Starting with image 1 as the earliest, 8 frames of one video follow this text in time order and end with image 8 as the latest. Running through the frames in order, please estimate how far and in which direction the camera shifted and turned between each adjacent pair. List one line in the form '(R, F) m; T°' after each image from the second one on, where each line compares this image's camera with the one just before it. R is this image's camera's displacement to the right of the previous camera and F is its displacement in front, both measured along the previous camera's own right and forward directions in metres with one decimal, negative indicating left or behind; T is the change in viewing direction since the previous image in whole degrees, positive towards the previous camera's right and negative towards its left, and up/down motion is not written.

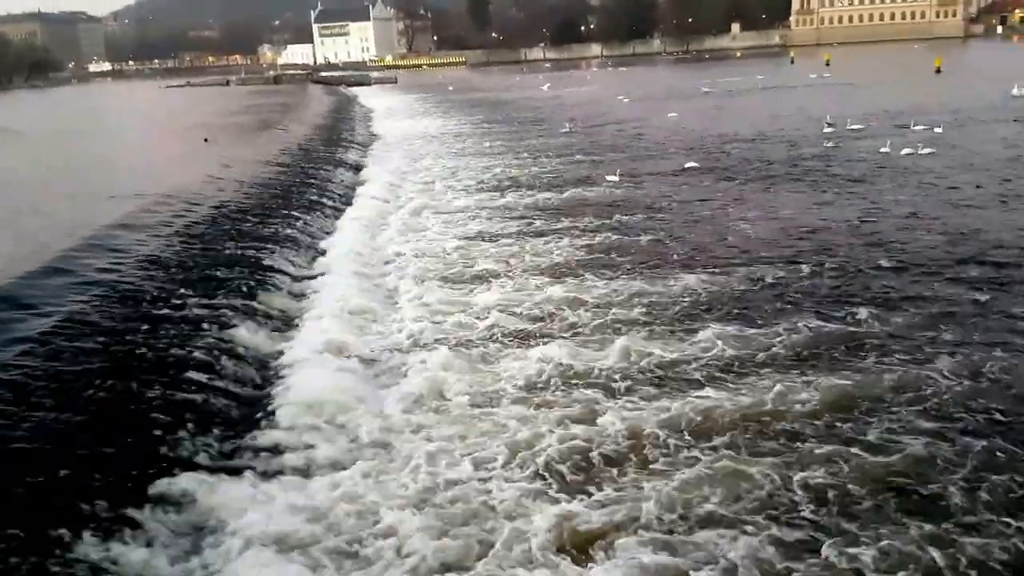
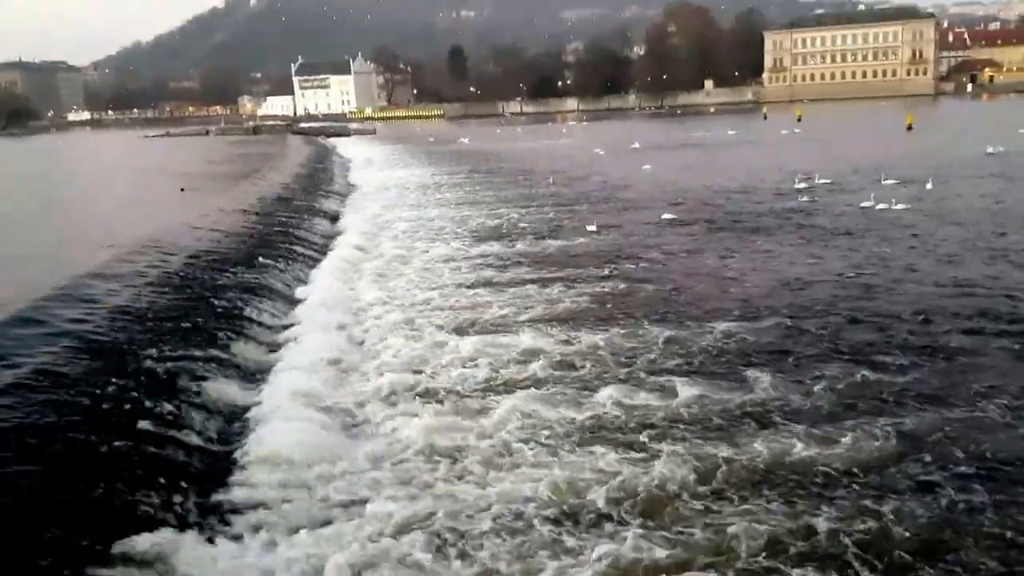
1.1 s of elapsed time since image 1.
(-0.1, +0.1) m; +2°
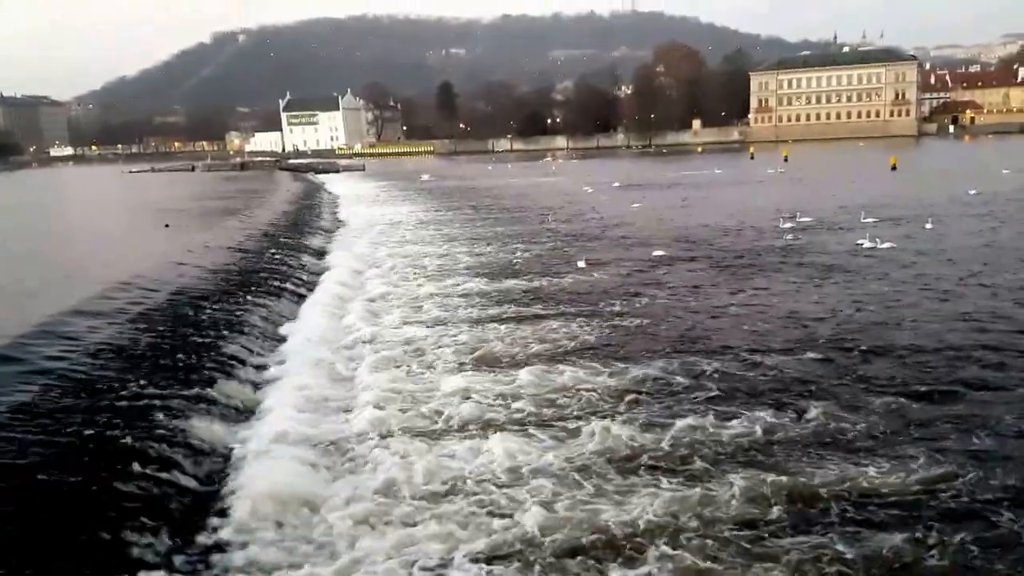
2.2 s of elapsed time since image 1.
(-0.3, +0.1) m; +2°
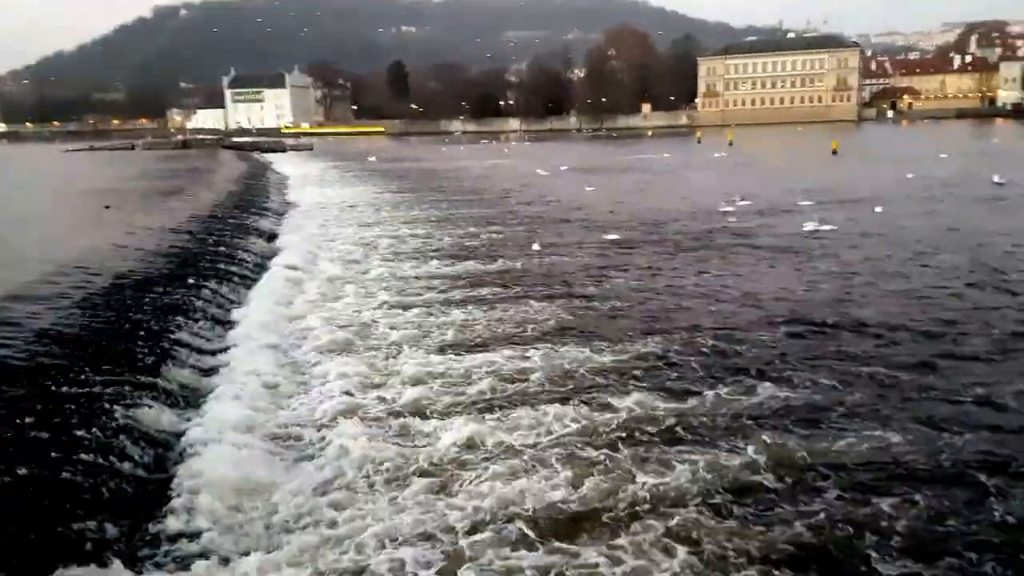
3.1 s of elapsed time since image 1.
(-0.4, 0.0) m; +4°
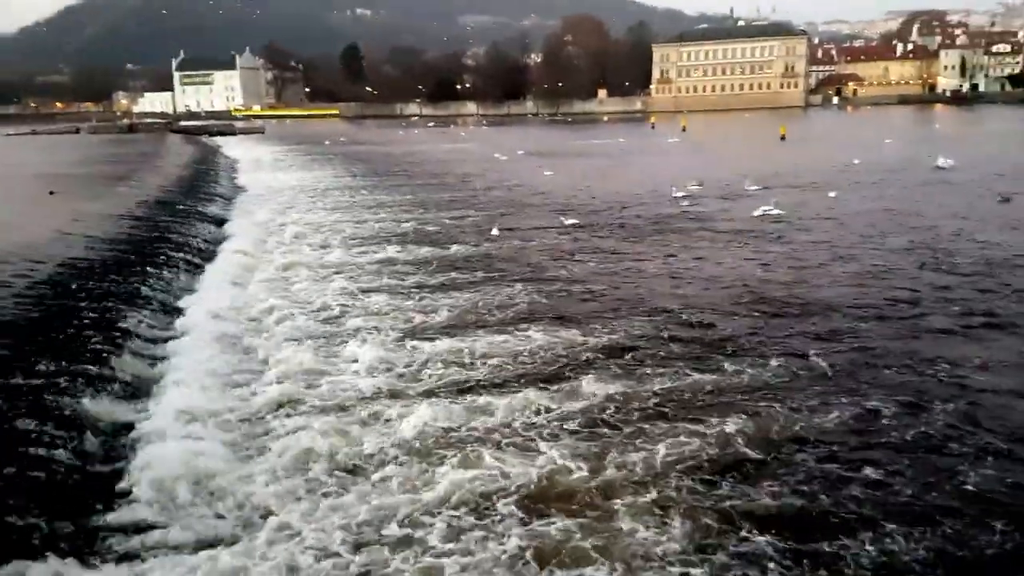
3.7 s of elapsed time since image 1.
(-0.5, -0.1) m; +4°
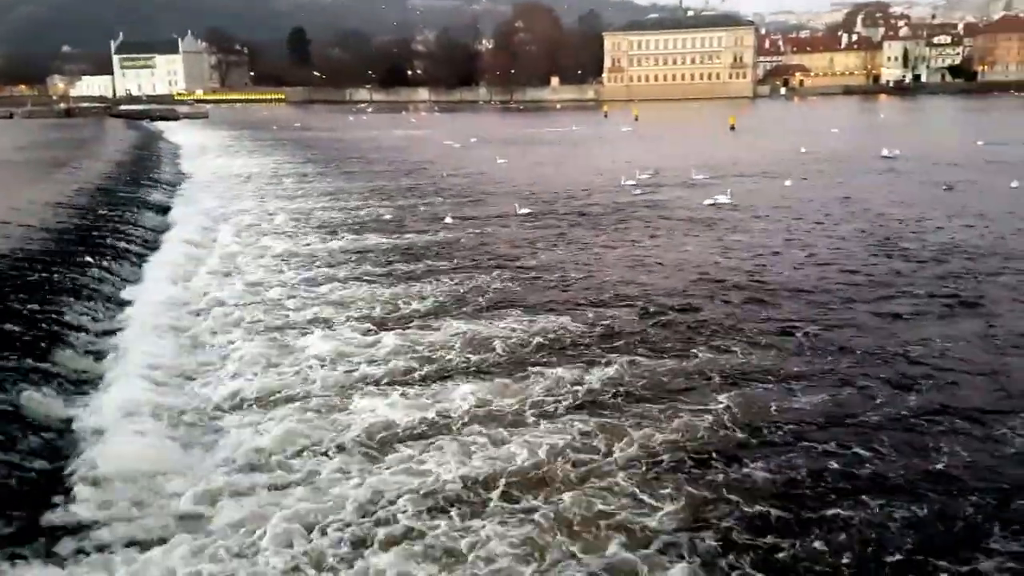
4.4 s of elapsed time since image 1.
(-0.4, +0.1) m; +4°
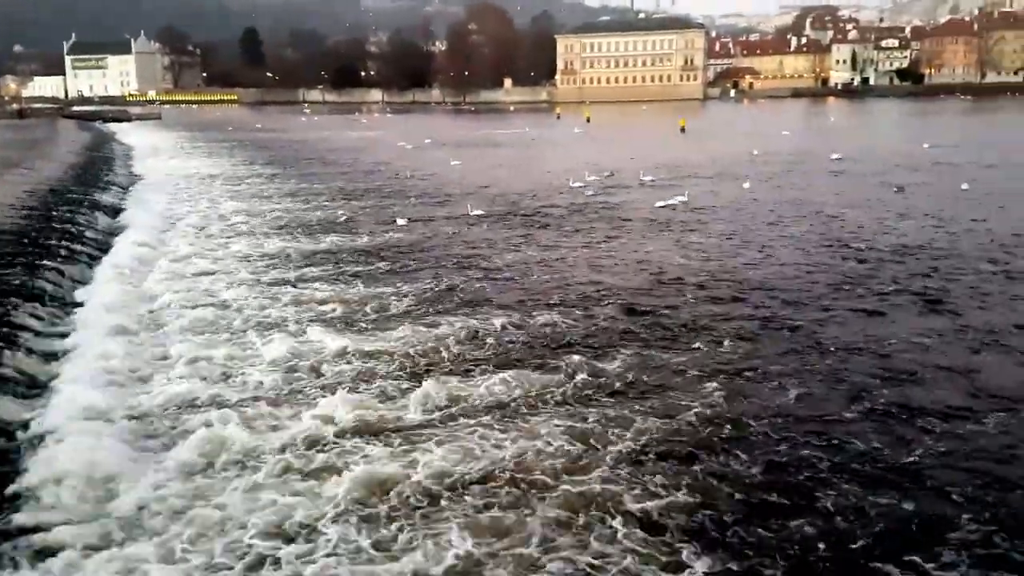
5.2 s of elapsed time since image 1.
(+0.5, -0.1) m; +1°
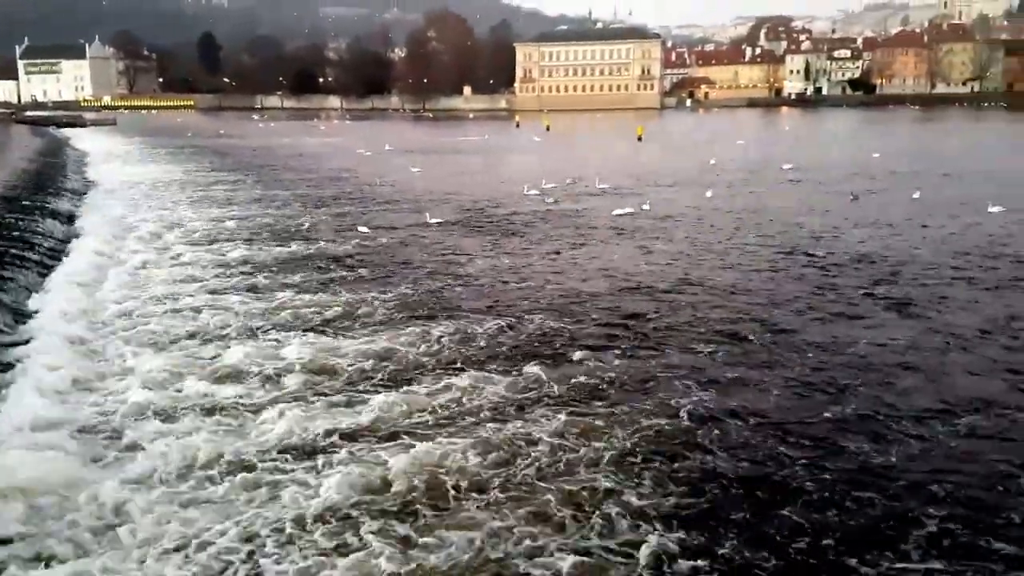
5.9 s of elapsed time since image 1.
(+0.1, -0.1) m; +2°
